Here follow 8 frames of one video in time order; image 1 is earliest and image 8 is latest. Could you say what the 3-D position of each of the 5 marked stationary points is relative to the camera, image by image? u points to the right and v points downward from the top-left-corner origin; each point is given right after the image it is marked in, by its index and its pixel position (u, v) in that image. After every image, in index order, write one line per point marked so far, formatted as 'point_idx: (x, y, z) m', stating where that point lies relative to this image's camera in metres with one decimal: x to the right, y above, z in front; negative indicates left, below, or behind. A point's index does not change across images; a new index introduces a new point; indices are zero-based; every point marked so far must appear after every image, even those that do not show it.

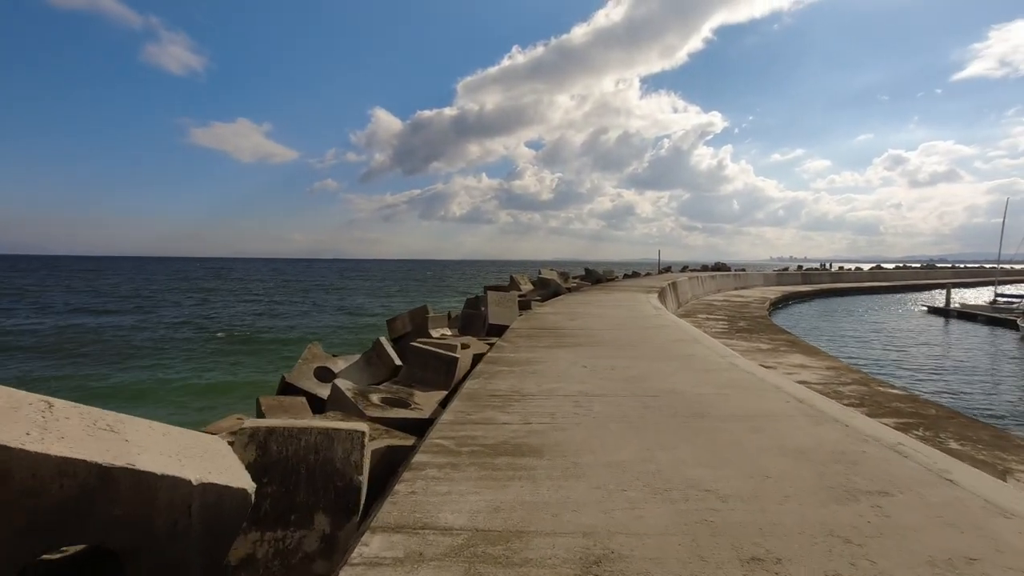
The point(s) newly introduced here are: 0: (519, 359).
0: (+0.1, -0.6, +4.6) m
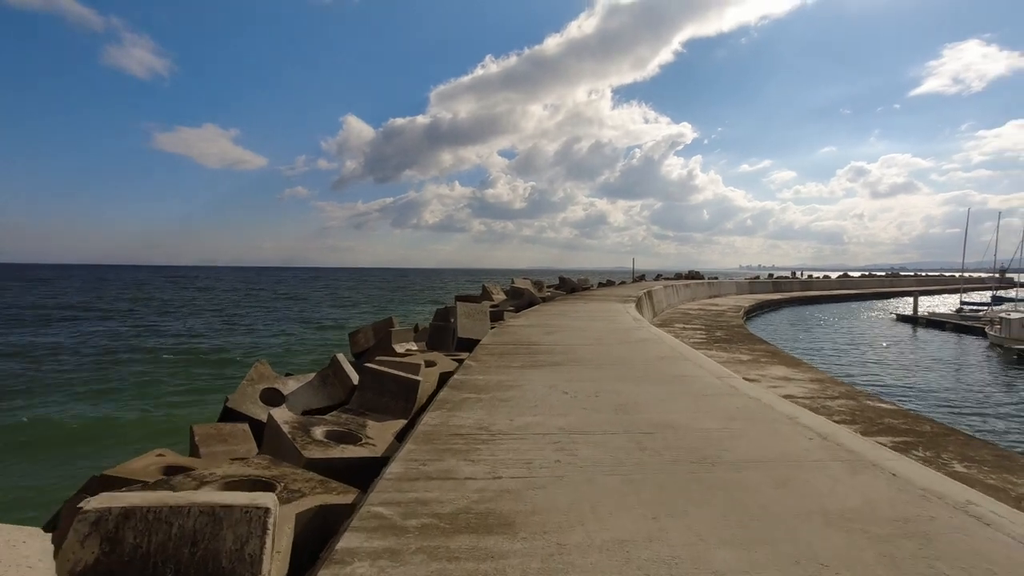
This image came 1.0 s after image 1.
0: (-0.2, -0.7, +4.0) m
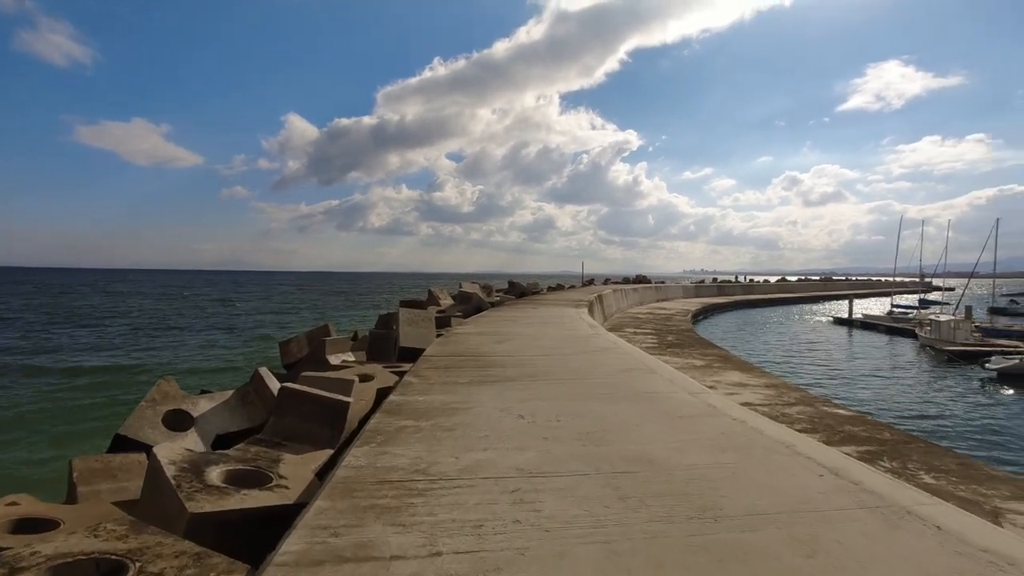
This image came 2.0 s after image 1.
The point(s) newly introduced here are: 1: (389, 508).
0: (-0.5, -0.7, +3.4) m
1: (-0.4, -0.8, +1.9) m
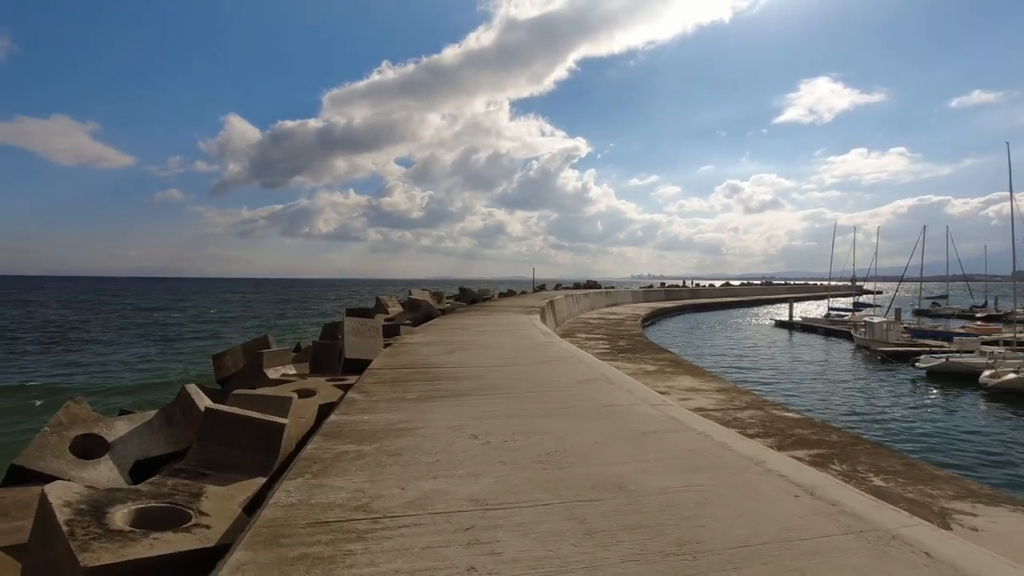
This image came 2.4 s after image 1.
0: (-0.7, -0.8, +3.1) m
1: (-0.6, -0.8, +1.7) m
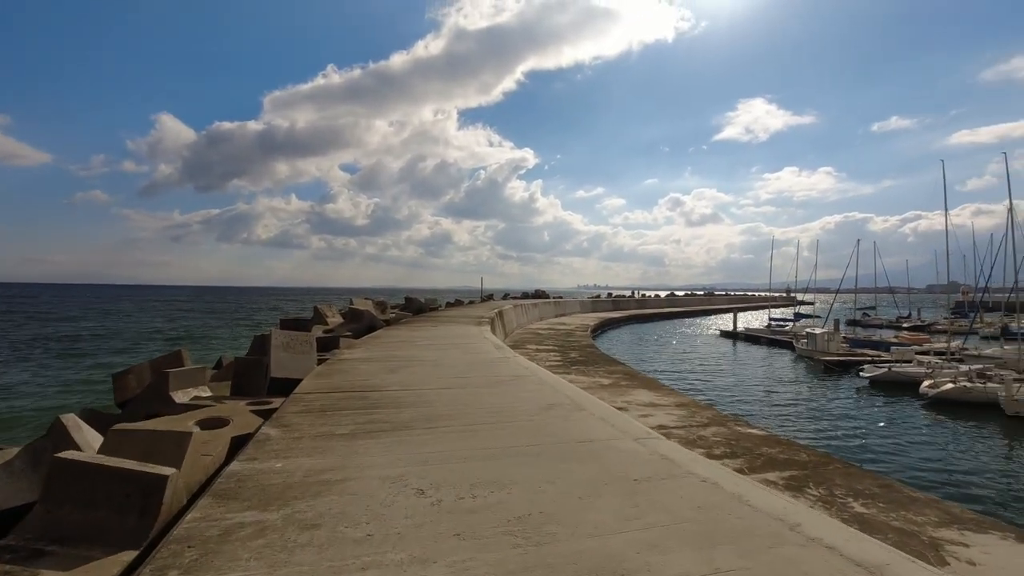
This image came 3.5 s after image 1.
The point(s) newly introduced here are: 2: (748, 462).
0: (-0.9, -0.8, +2.3) m
1: (-0.6, -0.8, +0.9) m
2: (+2.6, -1.9, +6.1) m
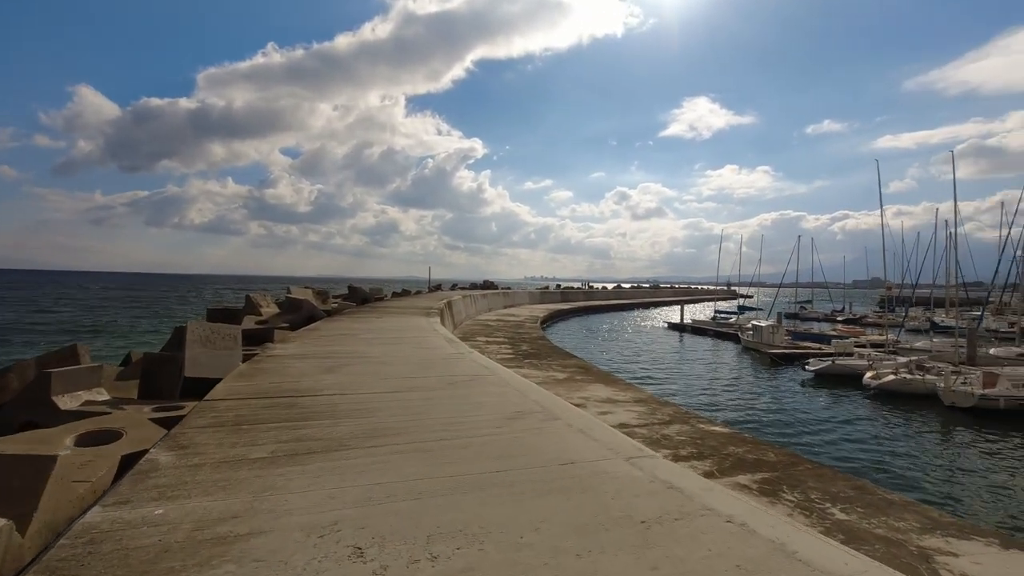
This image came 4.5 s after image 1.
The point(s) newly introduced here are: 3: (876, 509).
0: (-1.0, -0.7, +1.7) m
1: (-0.6, -0.8, +0.3) m
2: (+2.1, -1.8, +5.8) m
3: (+3.1, -1.9, +4.8) m
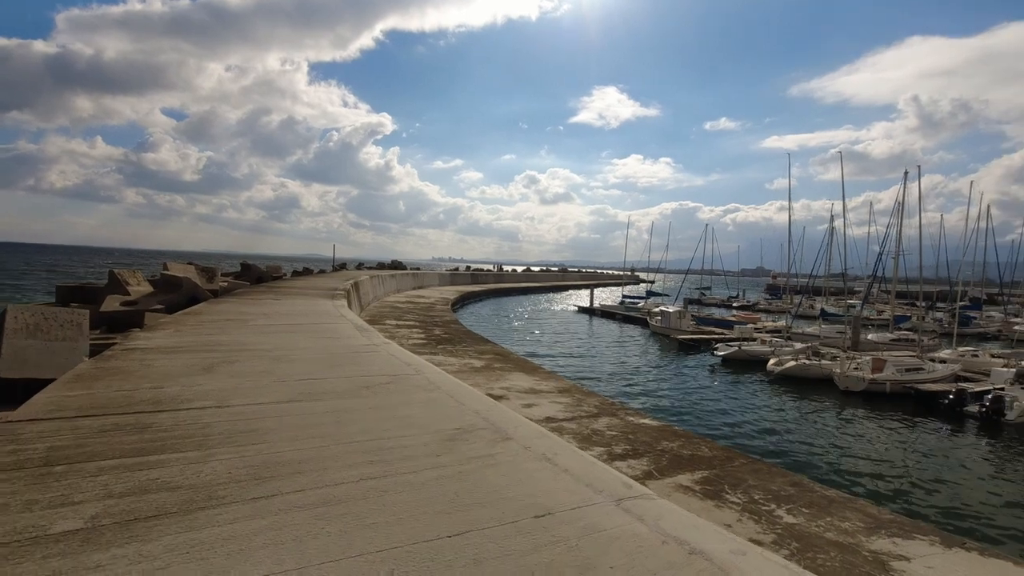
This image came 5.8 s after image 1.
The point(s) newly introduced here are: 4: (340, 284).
0: (-1.0, -0.7, +0.8) m
1: (-0.4, -0.8, -0.5) m
2: (+1.4, -1.7, +5.4) m
3: (+2.5, -1.8, +4.6) m
4: (-4.8, +0.1, +15.7) m
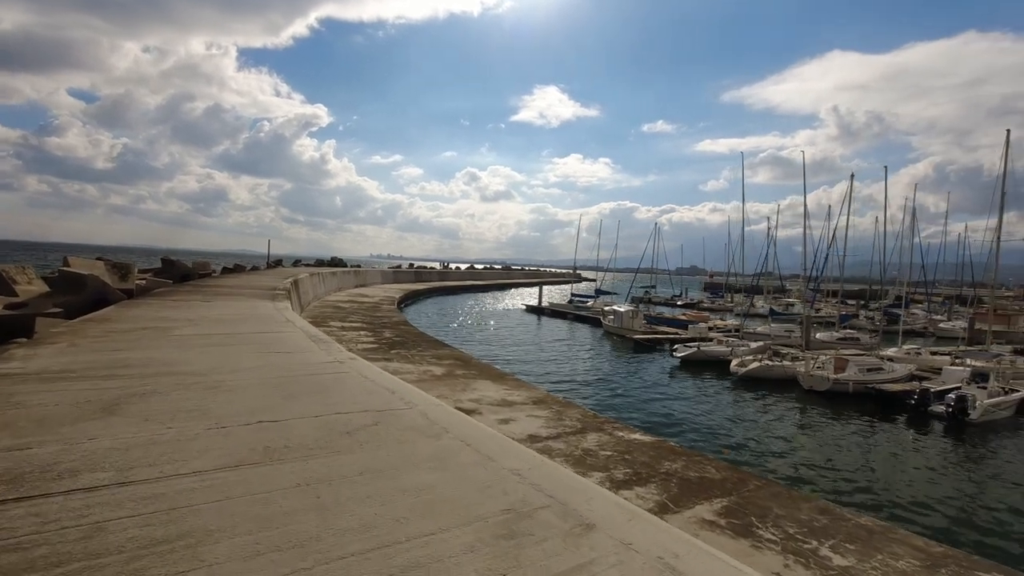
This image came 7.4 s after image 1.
0: (-0.6, -0.7, -0.1) m
1: (+0.2, -0.8, -1.3) m
2: (+1.3, -1.7, +4.7) m
3: (+2.5, -1.8, +4.0) m
4: (-6.0, +0.1, +14.3) m
